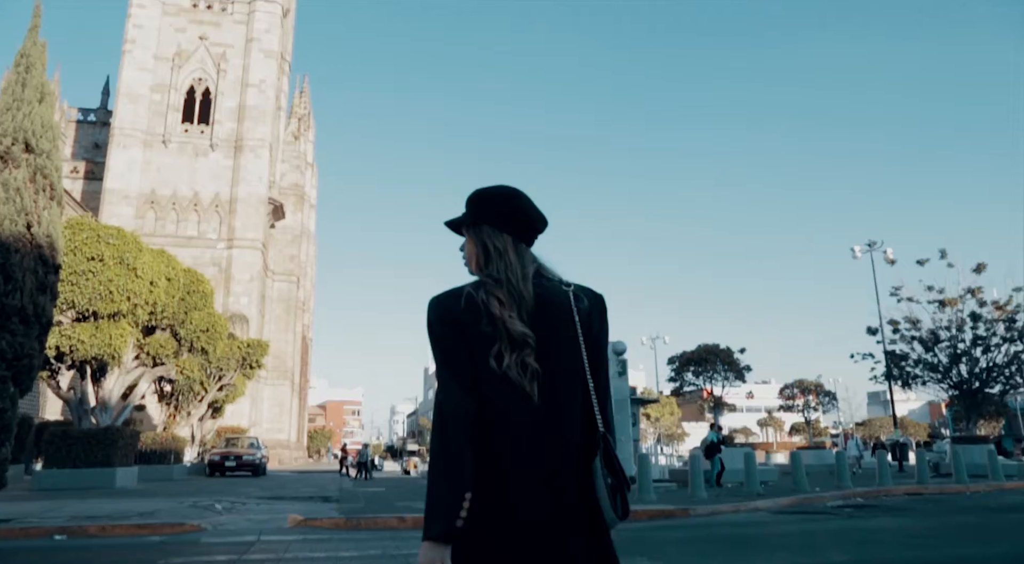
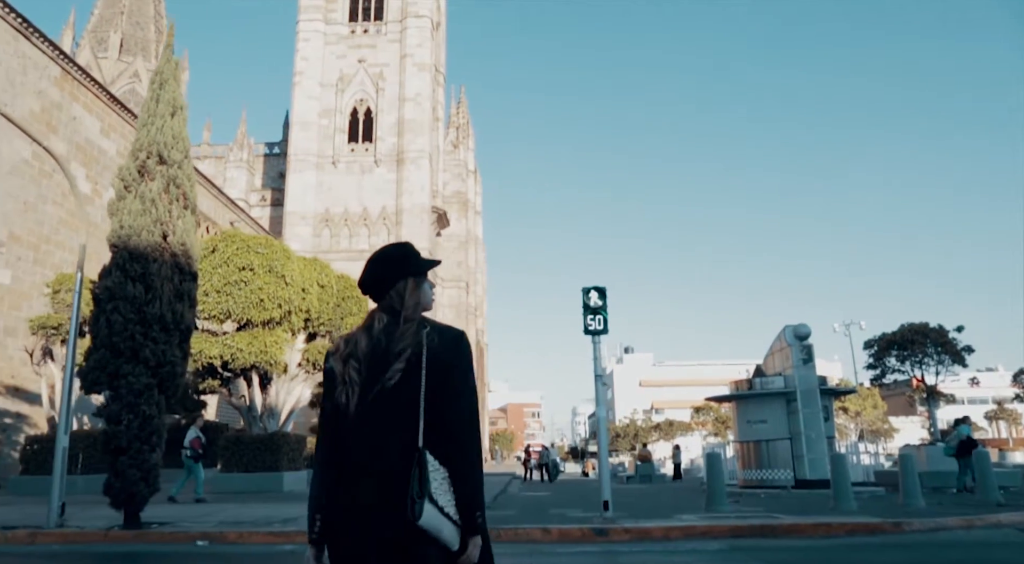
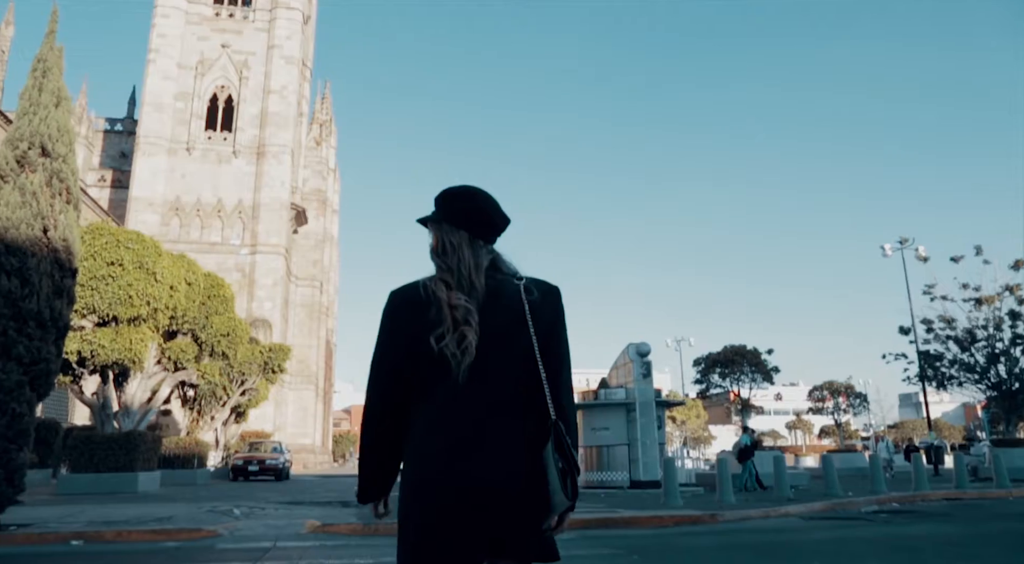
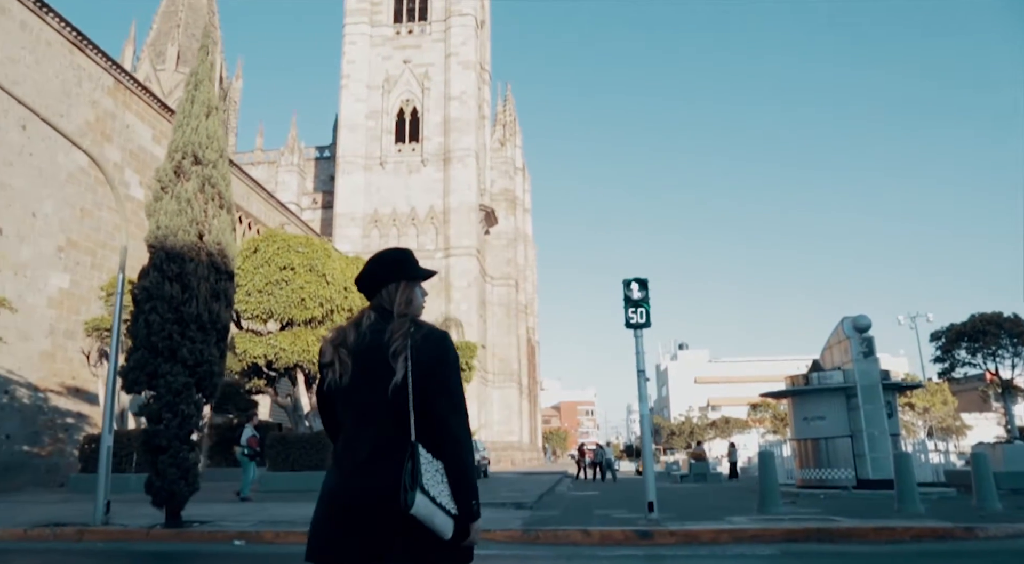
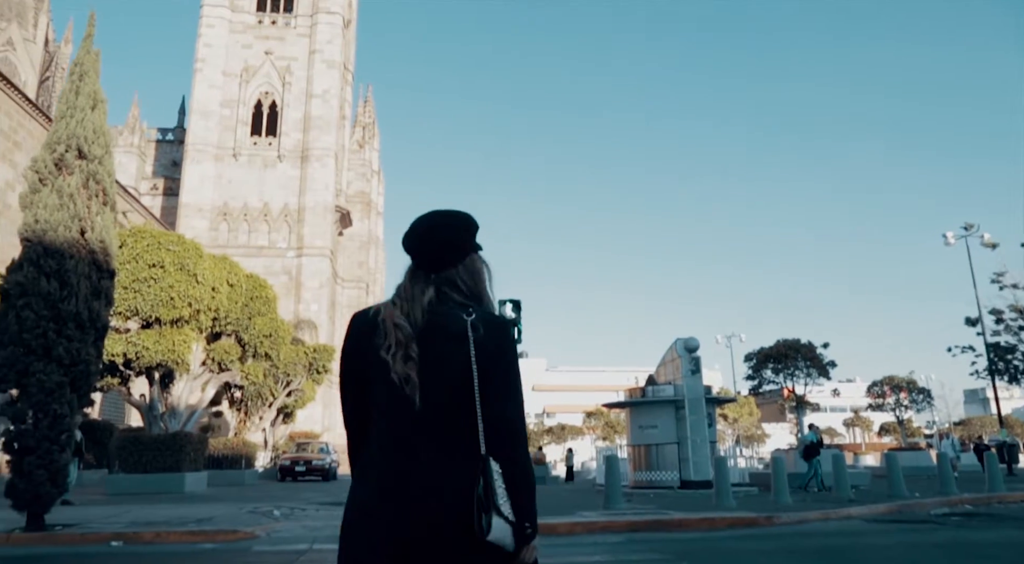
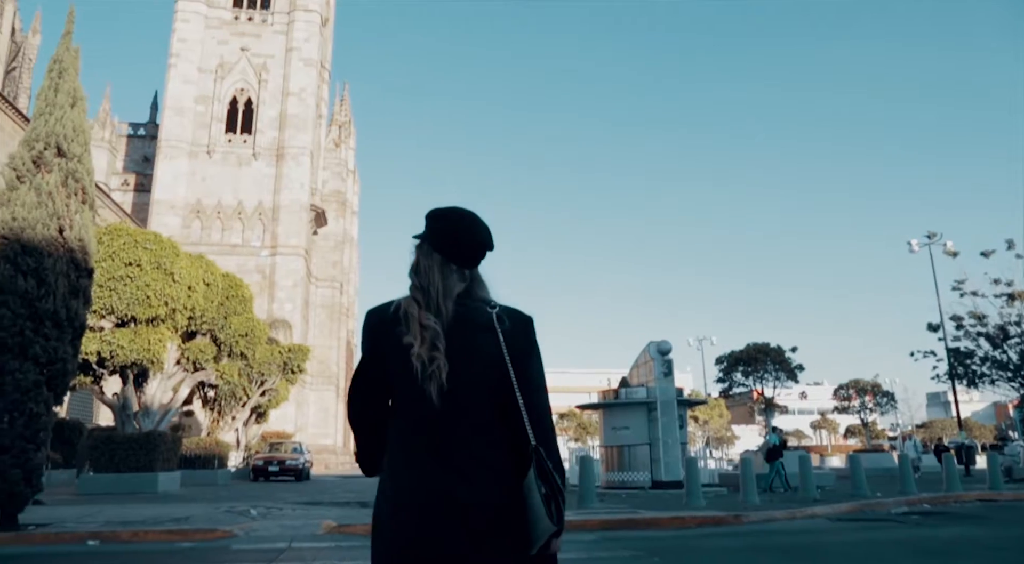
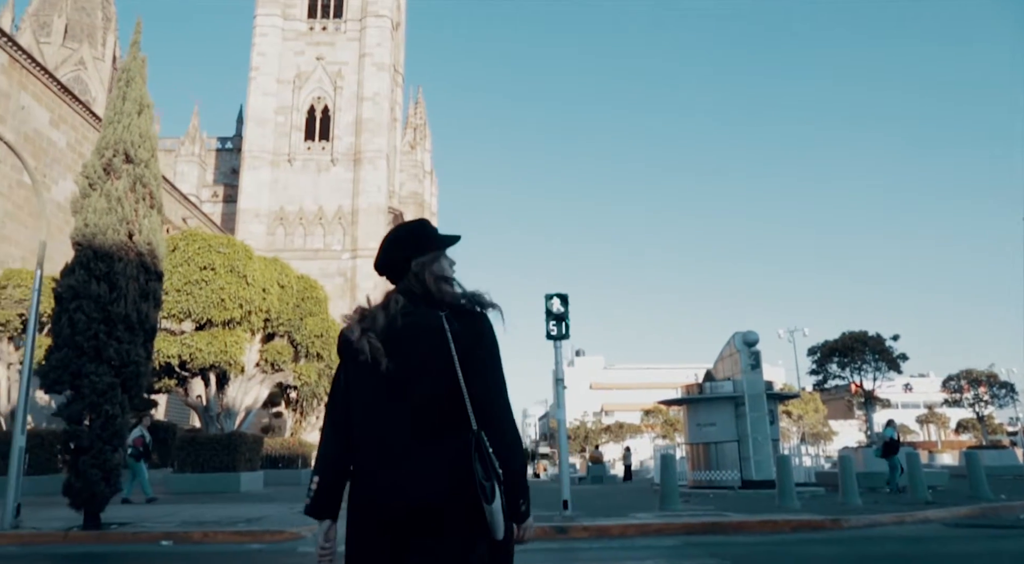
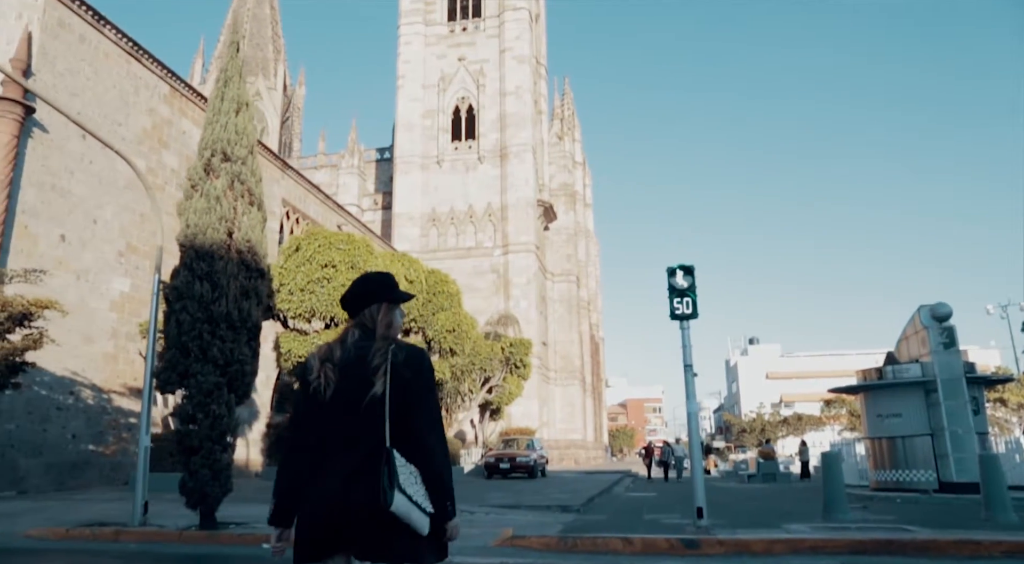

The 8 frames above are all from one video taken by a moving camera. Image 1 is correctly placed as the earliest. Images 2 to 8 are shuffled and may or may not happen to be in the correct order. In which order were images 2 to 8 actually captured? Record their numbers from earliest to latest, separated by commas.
3, 6, 5, 7, 2, 4, 8
